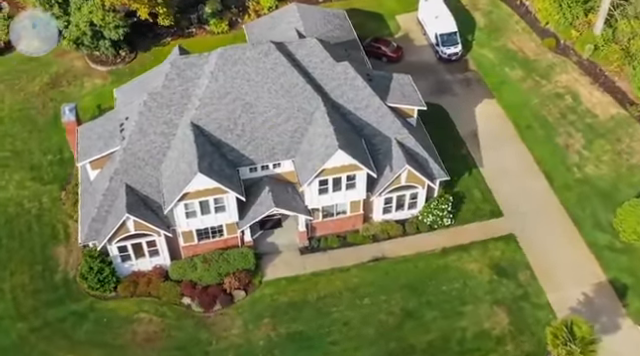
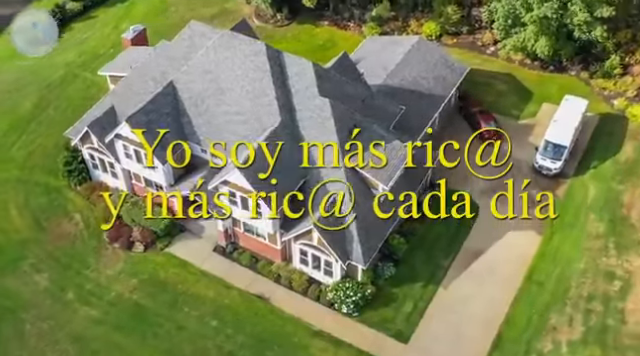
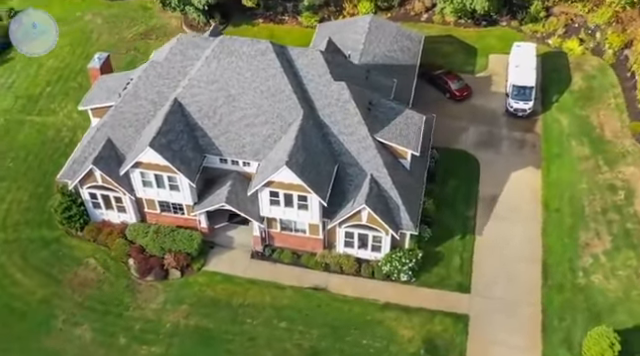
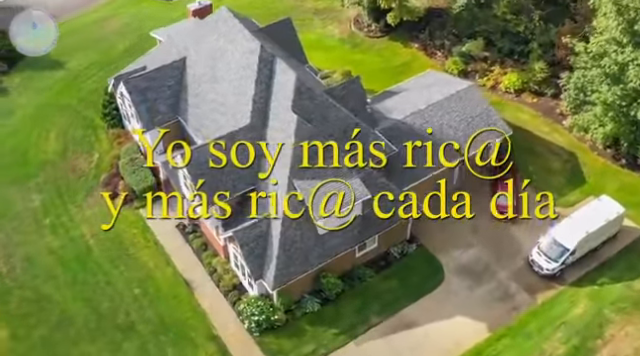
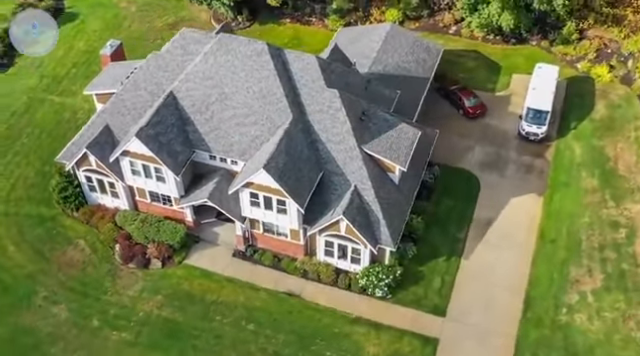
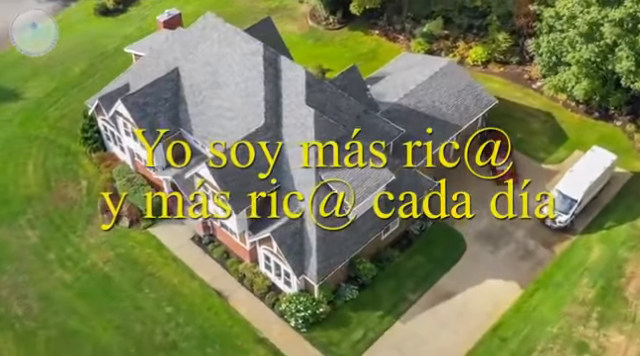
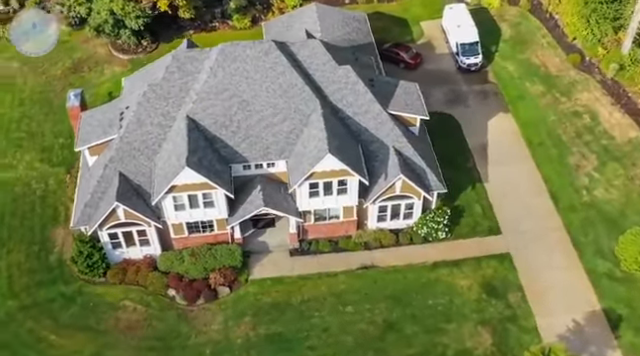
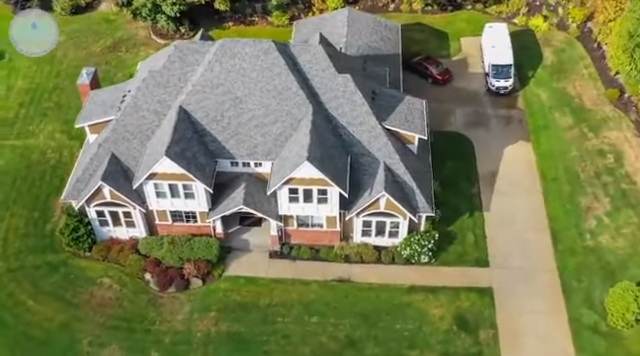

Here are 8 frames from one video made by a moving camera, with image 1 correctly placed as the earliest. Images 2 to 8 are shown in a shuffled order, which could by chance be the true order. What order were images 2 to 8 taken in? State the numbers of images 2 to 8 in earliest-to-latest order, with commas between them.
7, 8, 3, 5, 2, 6, 4
